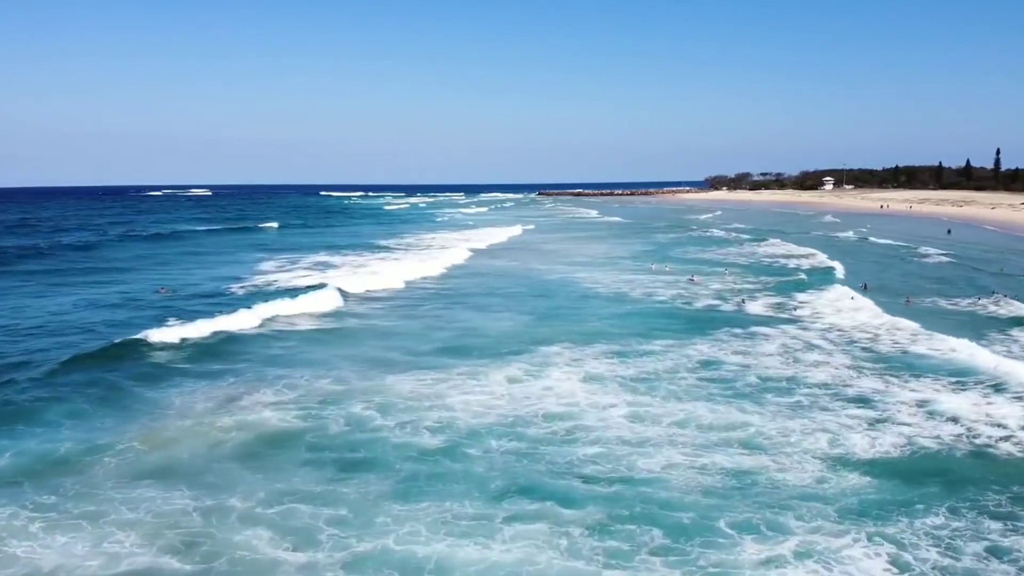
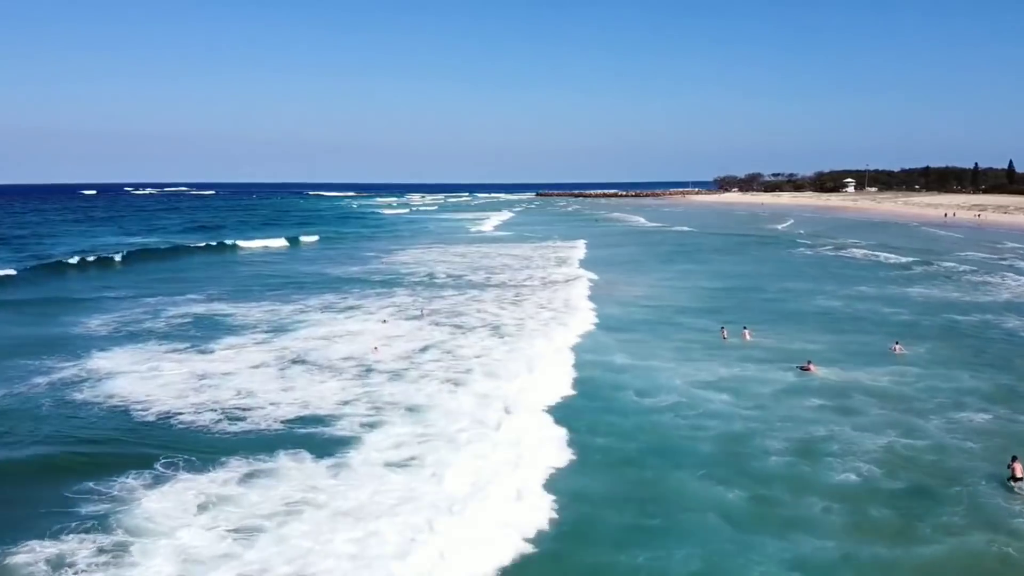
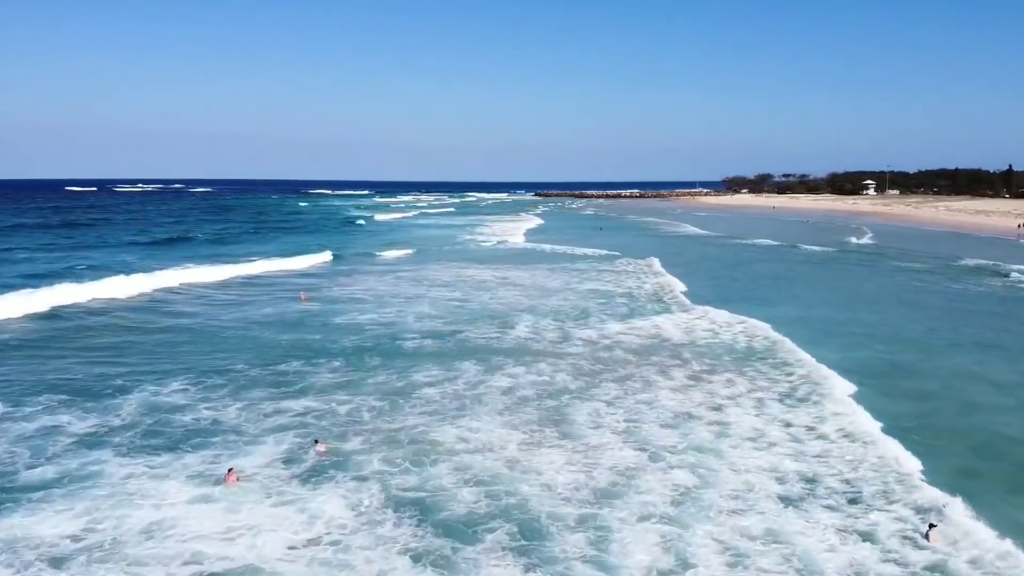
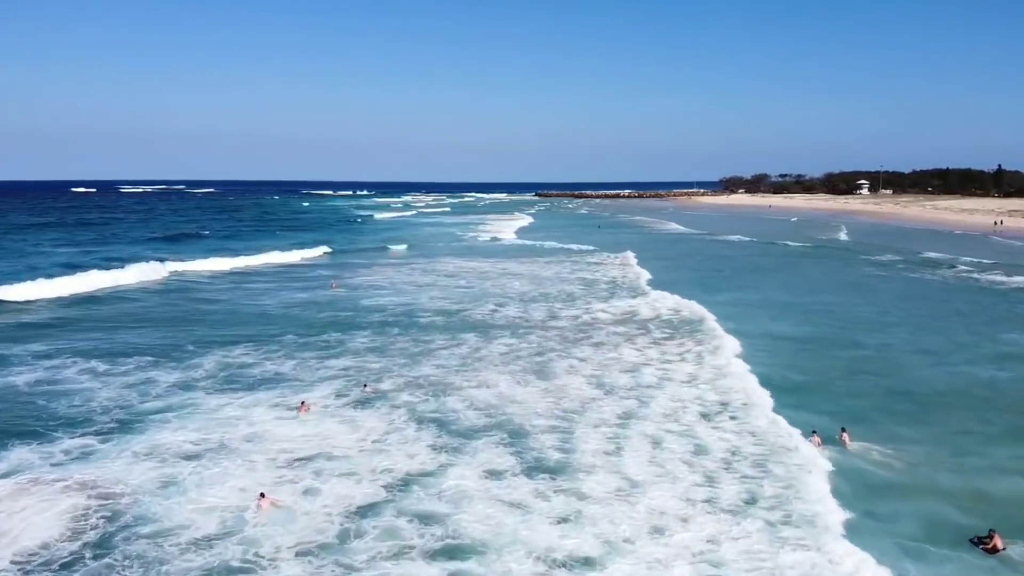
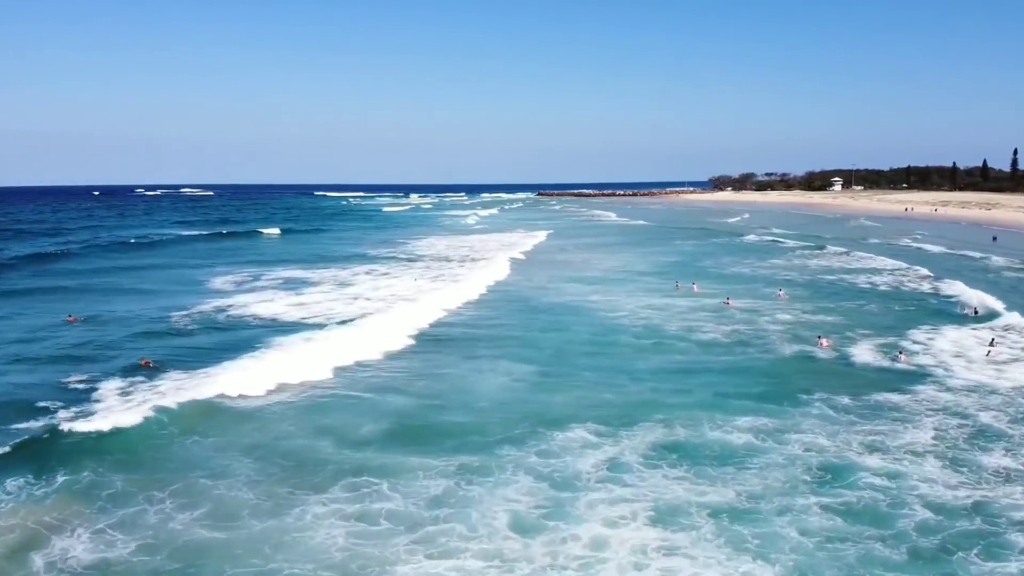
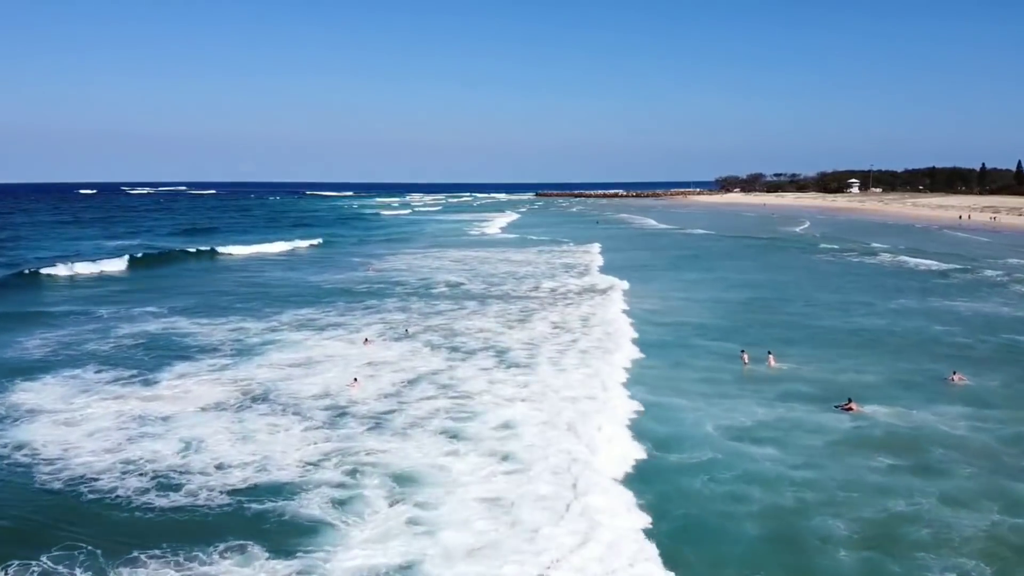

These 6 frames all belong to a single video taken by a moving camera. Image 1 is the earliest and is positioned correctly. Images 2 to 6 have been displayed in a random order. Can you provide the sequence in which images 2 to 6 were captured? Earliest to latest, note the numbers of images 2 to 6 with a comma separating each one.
5, 2, 6, 4, 3
